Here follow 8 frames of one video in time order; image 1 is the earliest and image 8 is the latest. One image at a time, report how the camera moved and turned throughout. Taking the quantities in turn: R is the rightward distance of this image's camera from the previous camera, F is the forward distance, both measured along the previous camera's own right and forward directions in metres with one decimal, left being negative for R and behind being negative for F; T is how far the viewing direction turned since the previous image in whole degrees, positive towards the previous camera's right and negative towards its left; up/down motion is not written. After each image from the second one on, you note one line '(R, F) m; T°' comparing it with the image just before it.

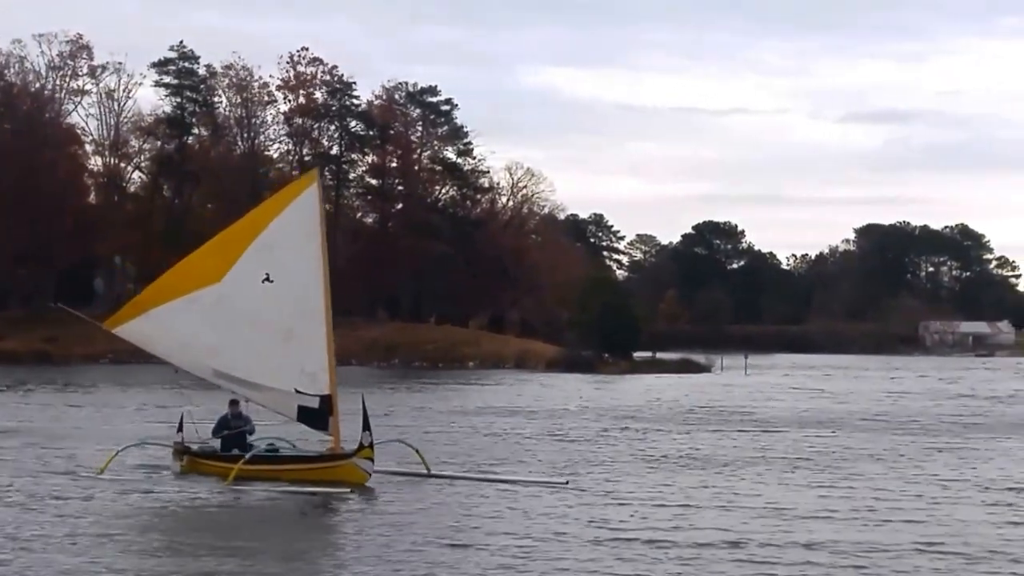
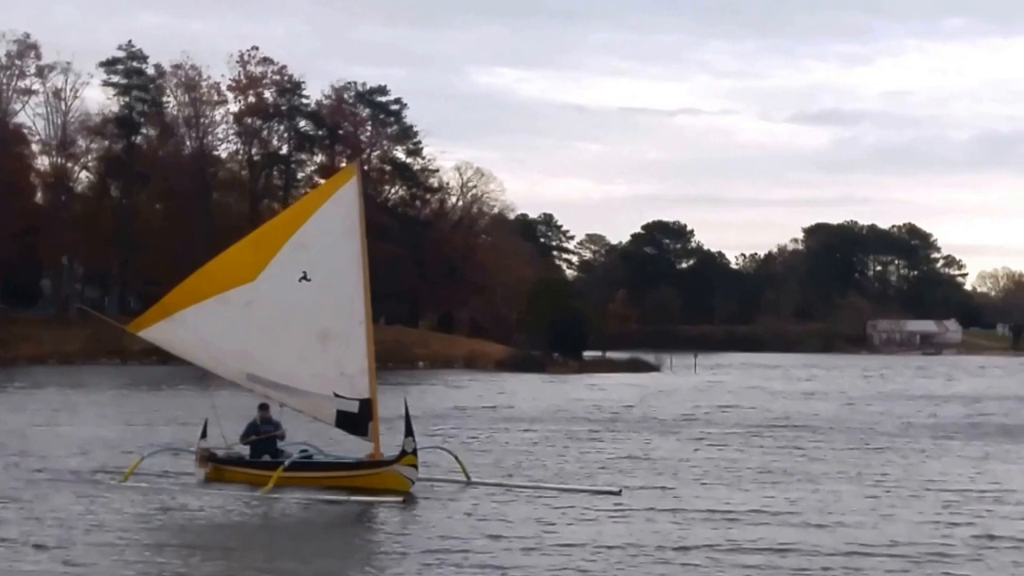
(0.0, 0.0) m; +1°
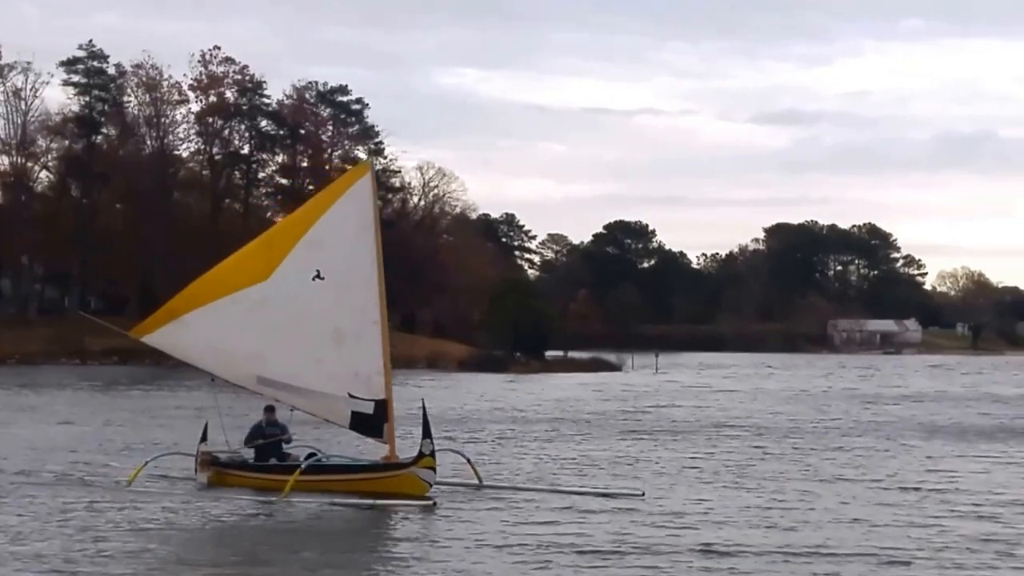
(0.0, 0.0) m; +1°
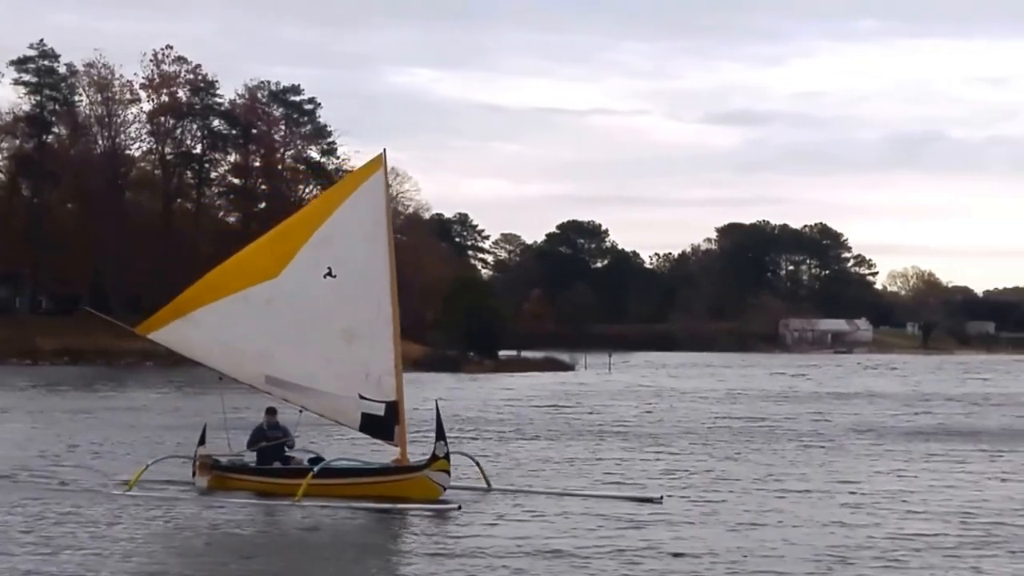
(-0.2, 0.0) m; +1°
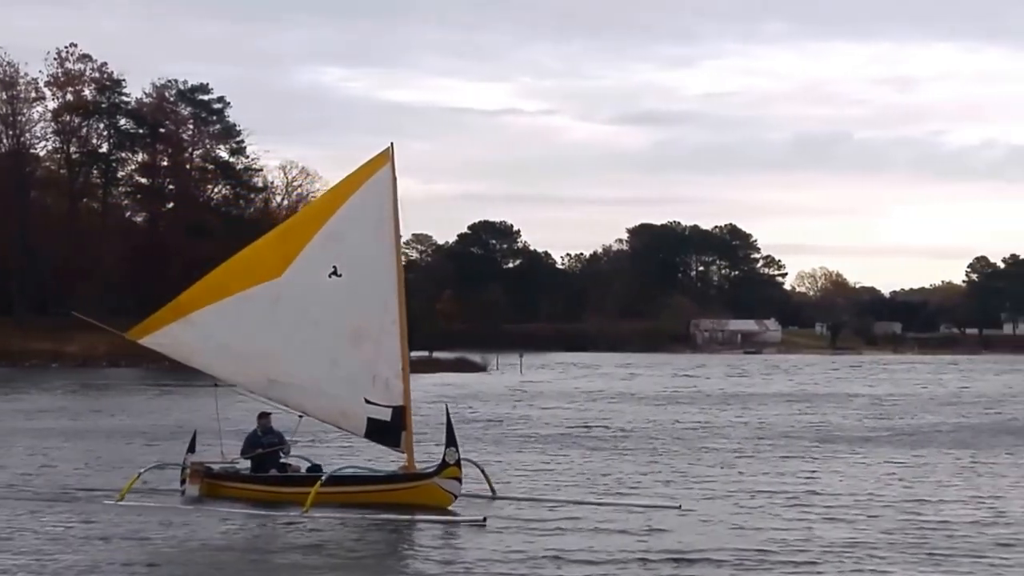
(-0.9, +0.1) m; +3°
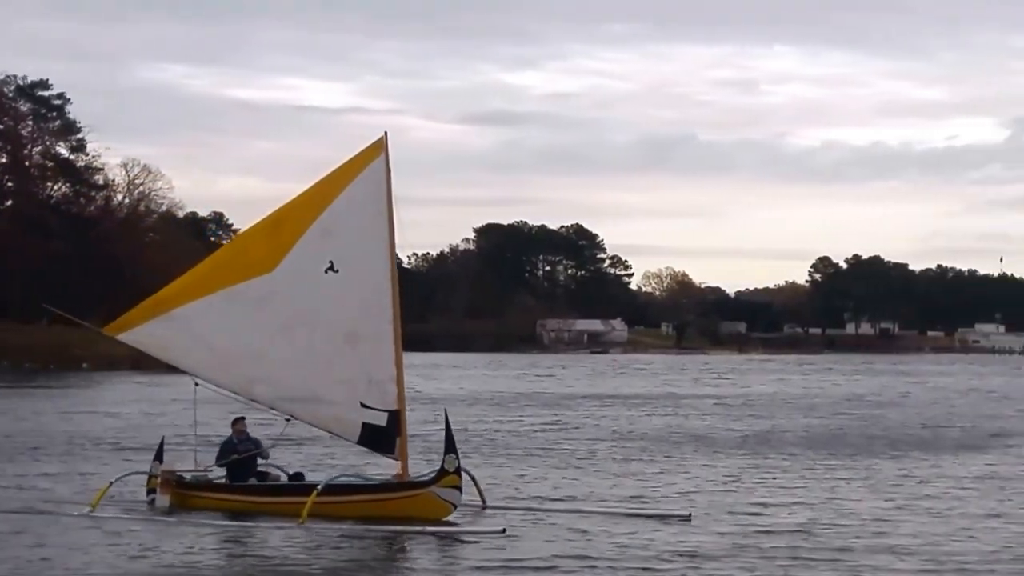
(-1.4, +0.3) m; +6°
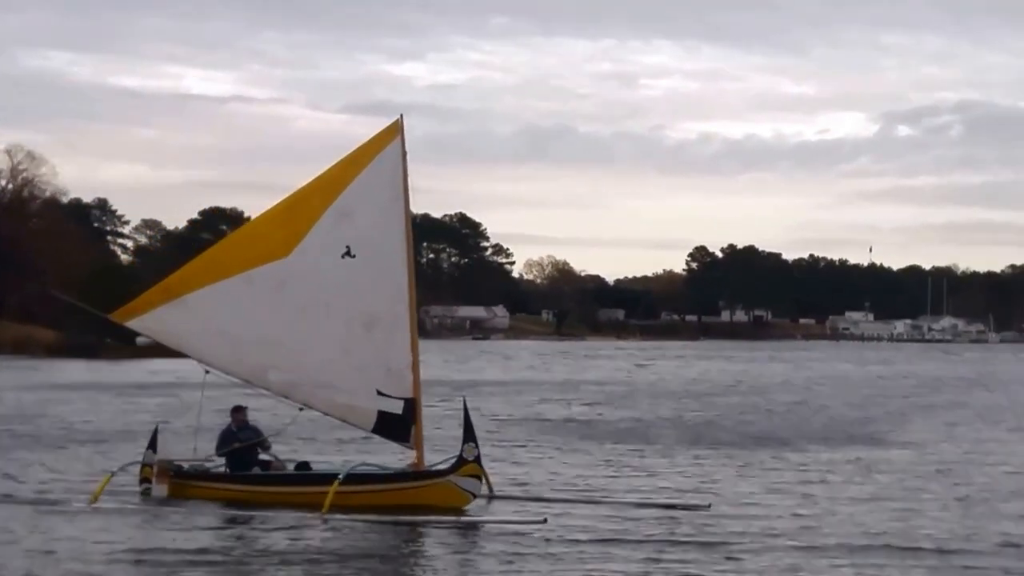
(-1.2, -0.9) m; +4°
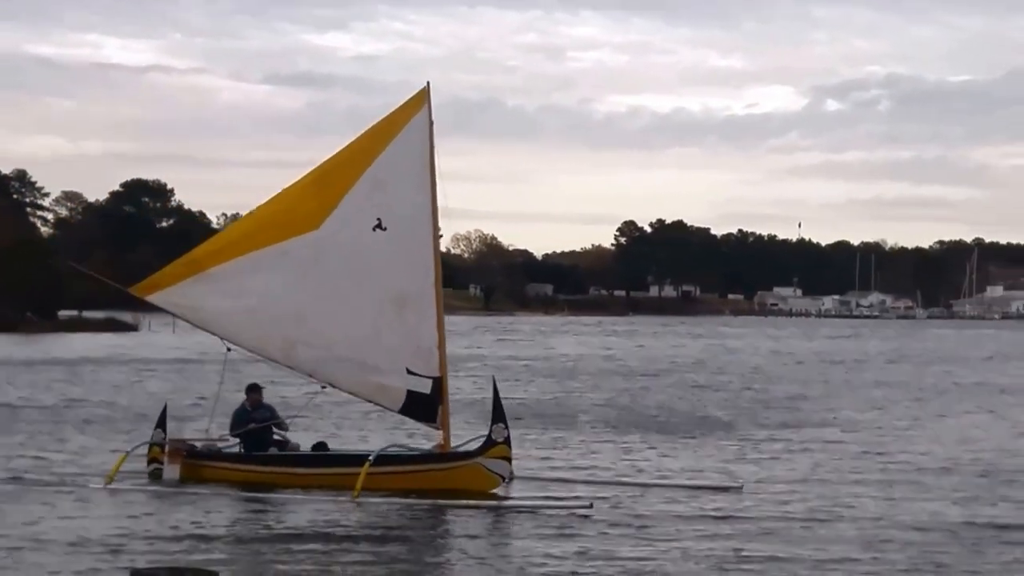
(-1.0, +0.5) m; +3°
